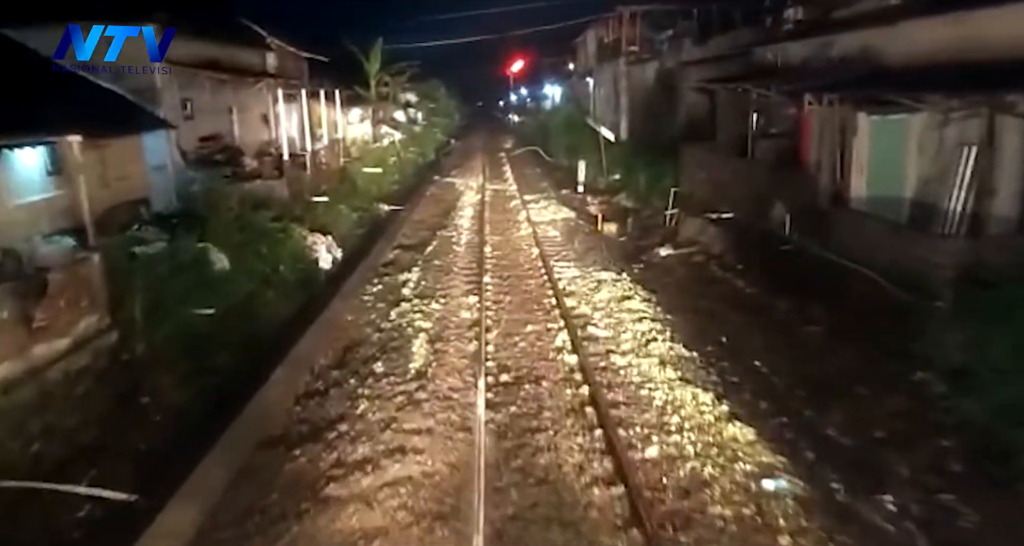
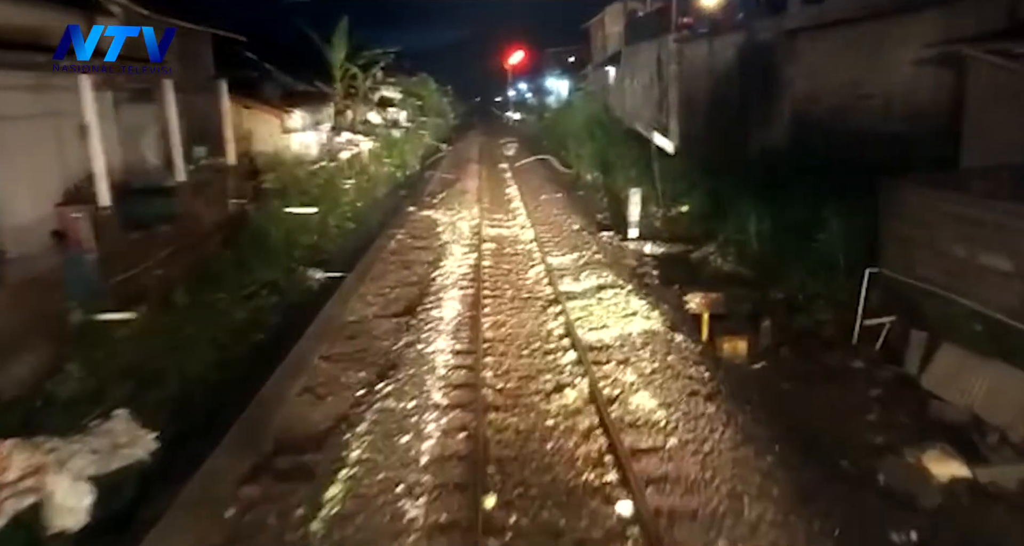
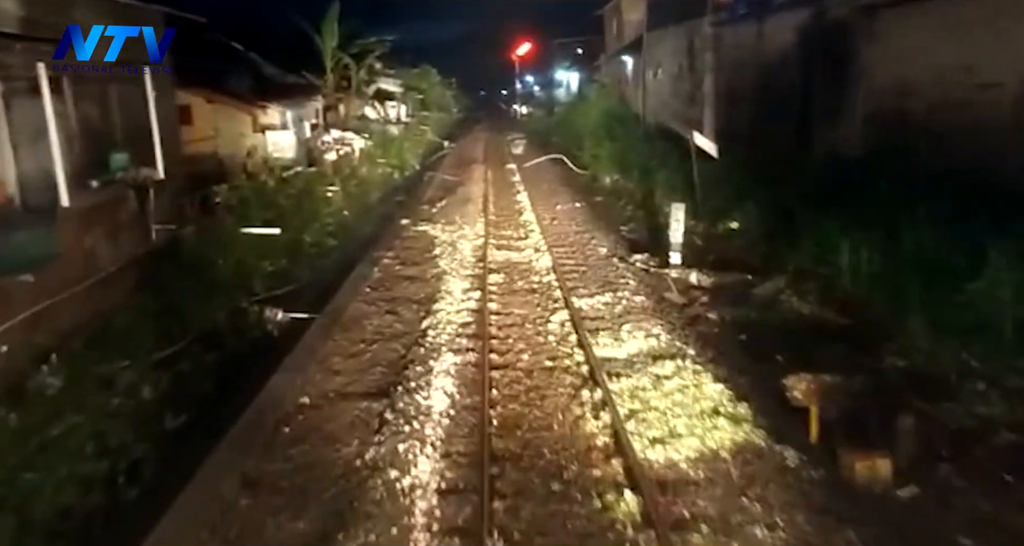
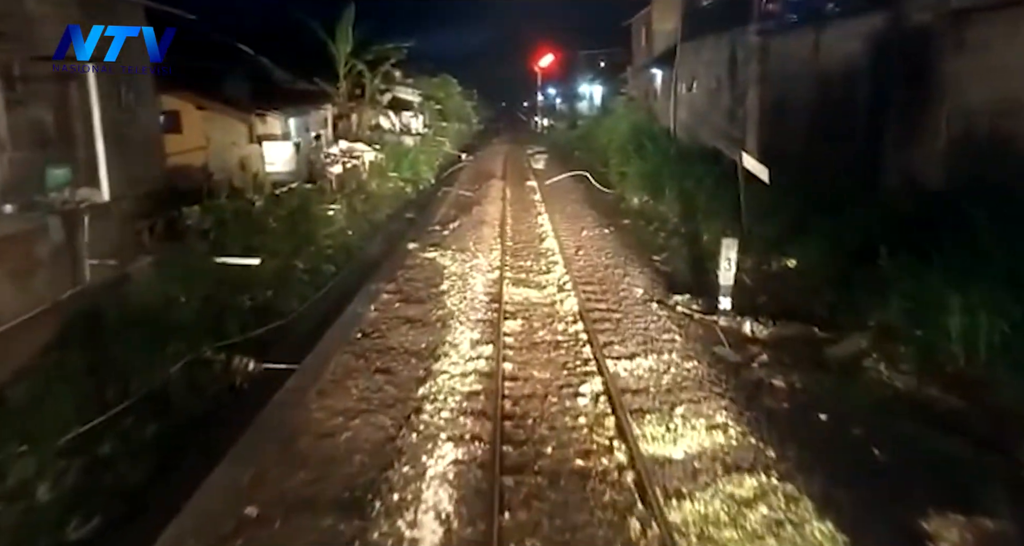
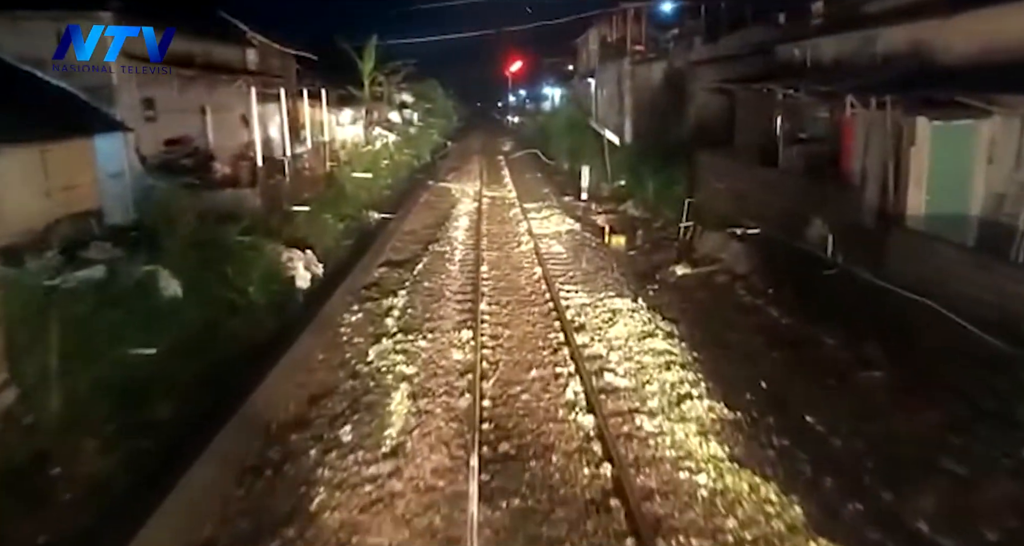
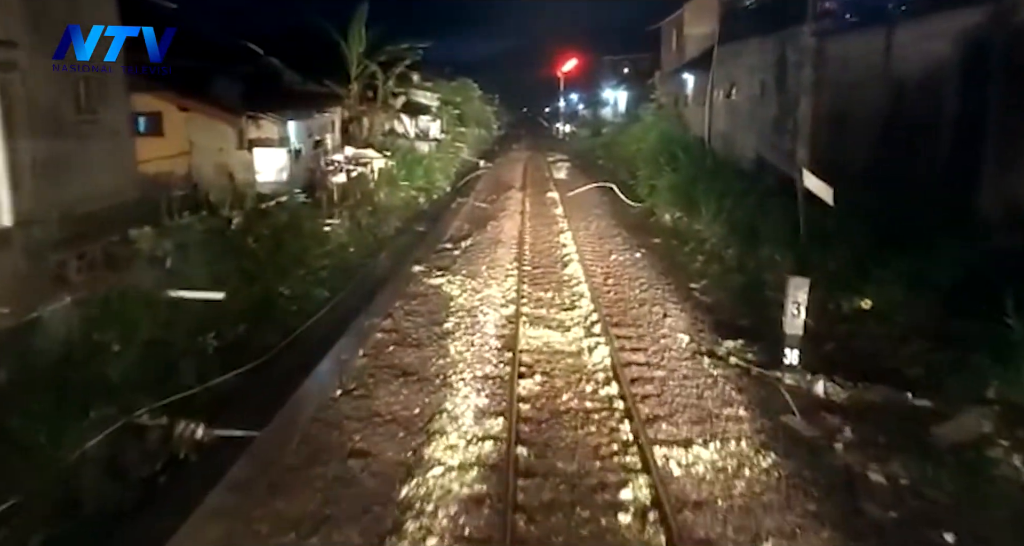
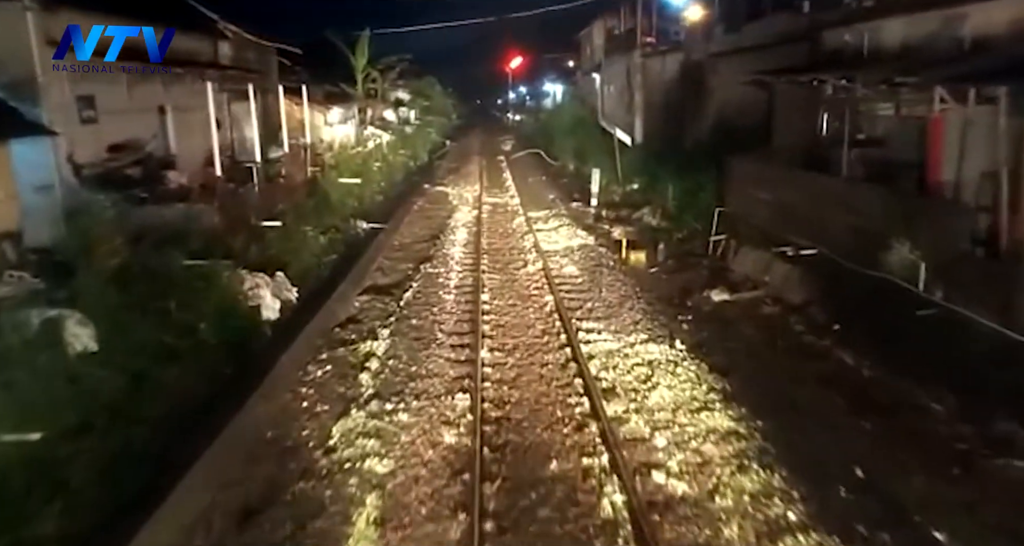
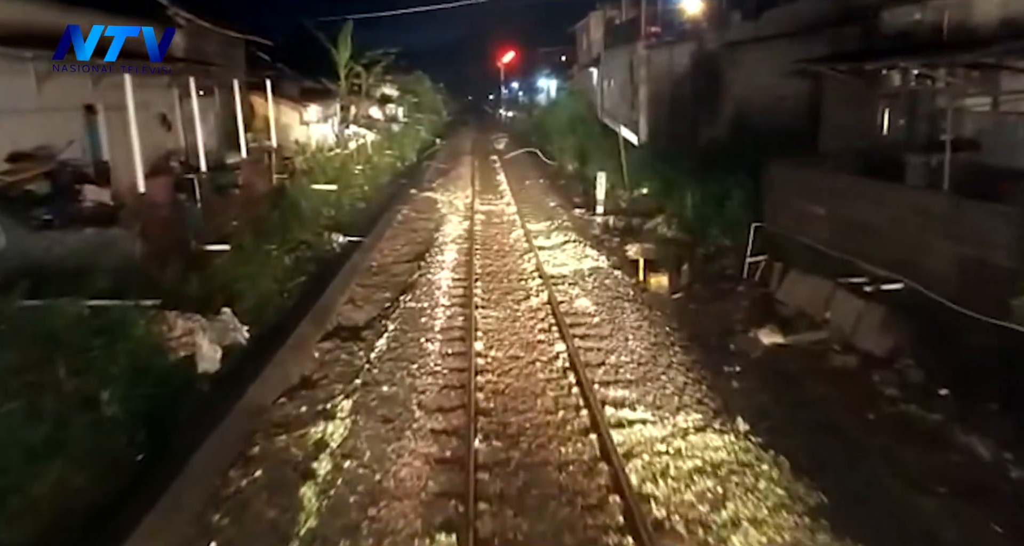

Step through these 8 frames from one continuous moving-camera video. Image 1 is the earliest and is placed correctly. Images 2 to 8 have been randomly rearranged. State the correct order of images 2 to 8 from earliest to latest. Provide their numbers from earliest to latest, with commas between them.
5, 7, 8, 2, 3, 4, 6
